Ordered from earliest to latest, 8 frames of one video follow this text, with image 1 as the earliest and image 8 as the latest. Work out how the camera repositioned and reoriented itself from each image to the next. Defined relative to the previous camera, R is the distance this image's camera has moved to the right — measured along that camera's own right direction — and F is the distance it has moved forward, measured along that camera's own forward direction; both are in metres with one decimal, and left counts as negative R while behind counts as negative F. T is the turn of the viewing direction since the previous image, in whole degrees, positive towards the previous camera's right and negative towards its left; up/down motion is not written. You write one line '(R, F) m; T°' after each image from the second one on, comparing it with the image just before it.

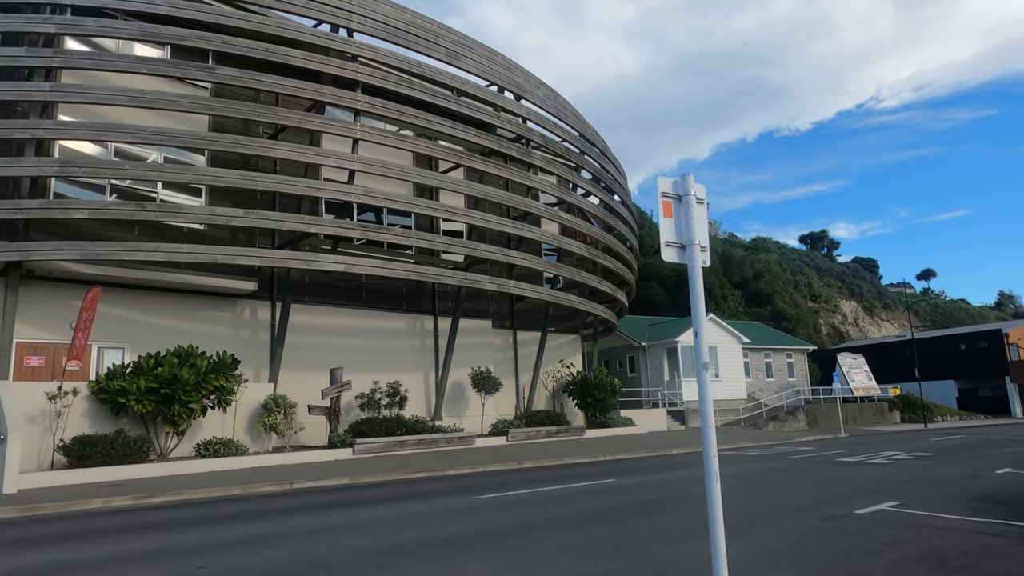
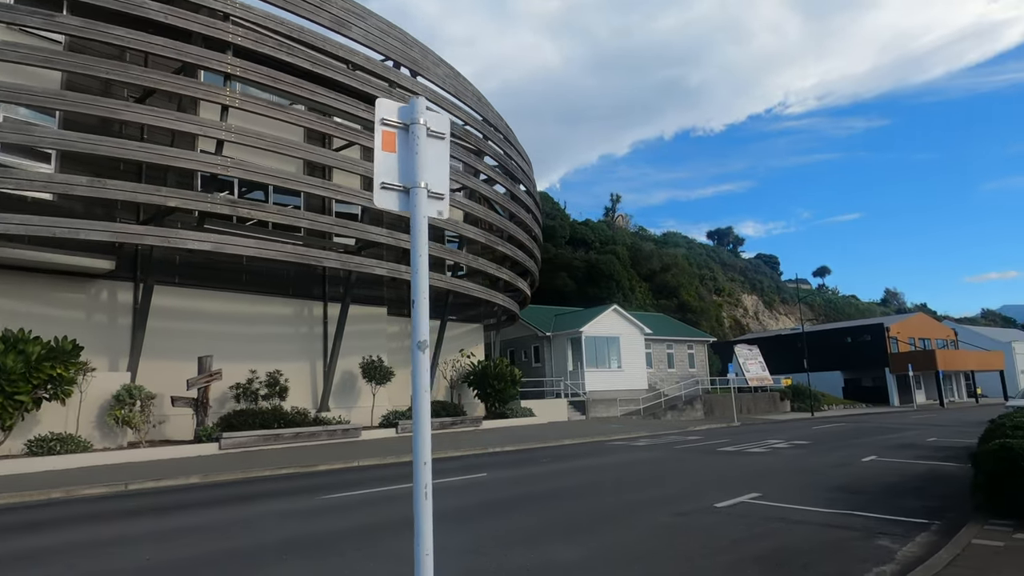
(+0.9, +0.7) m; +7°
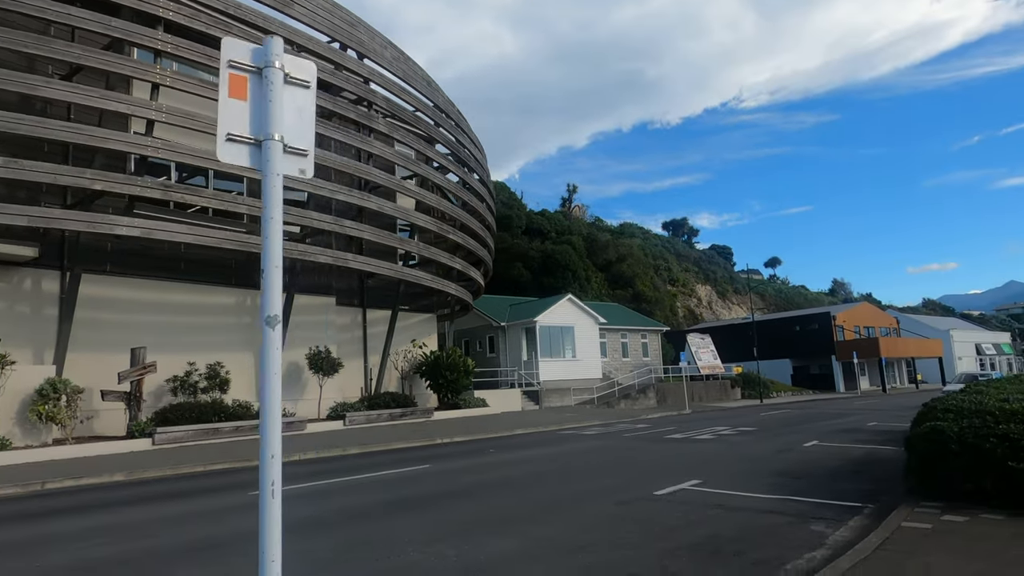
(+0.3, +0.3) m; +4°
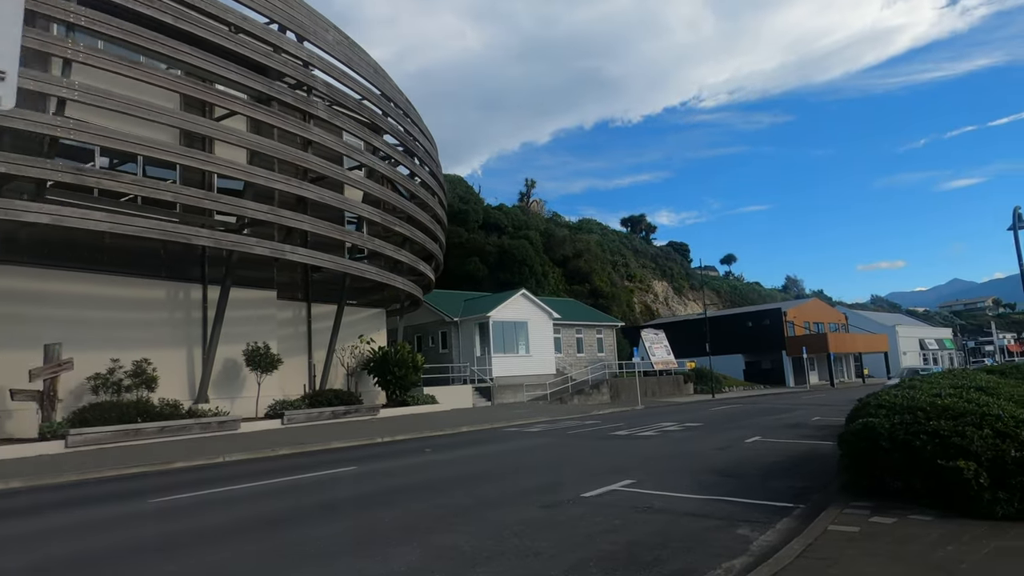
(+0.5, +0.5) m; +3°
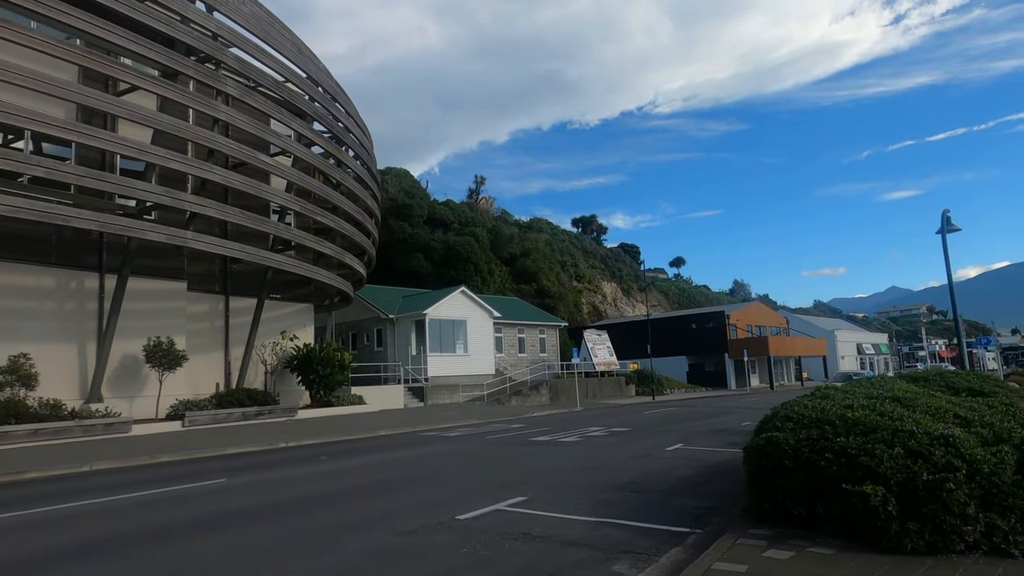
(+0.9, +1.0) m; +4°
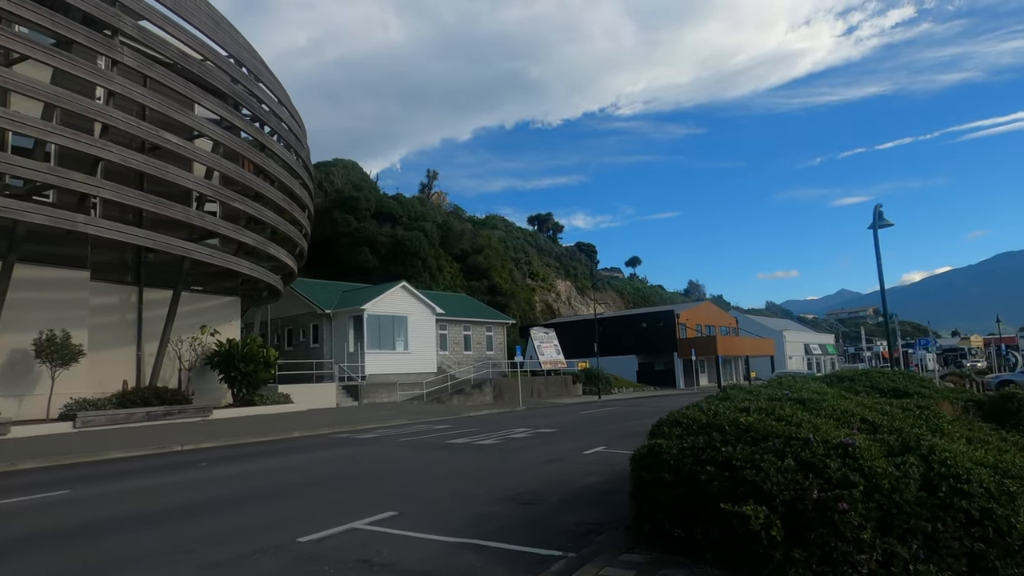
(+0.9, +0.9) m; +3°
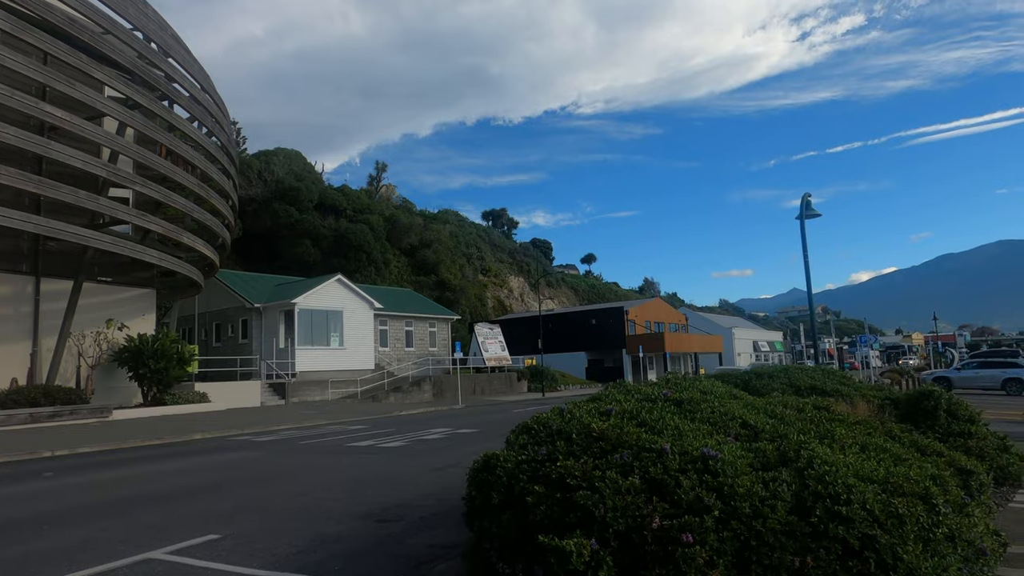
(+1.0, +0.9) m; +3°
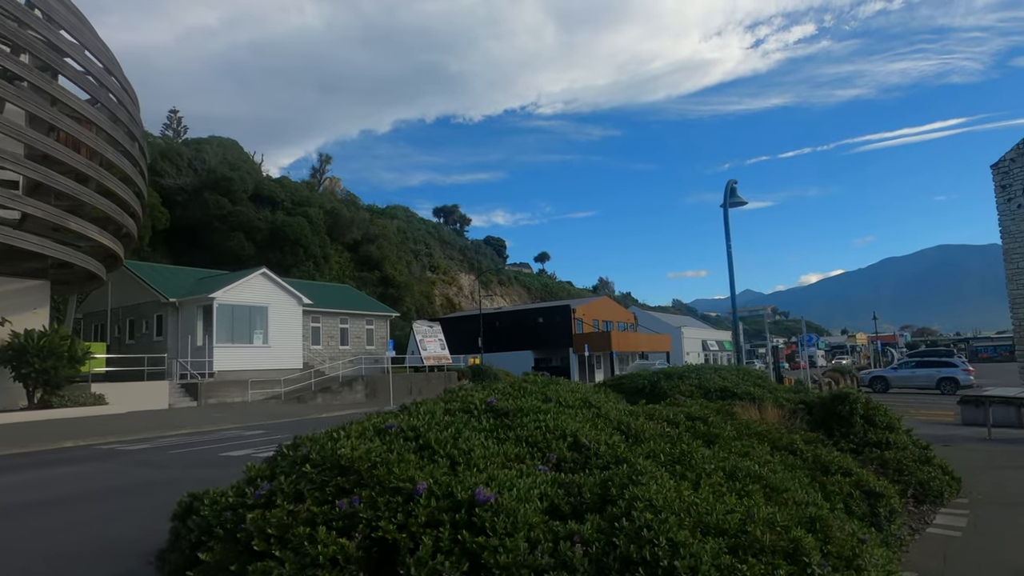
(+1.1, +1.2) m; +4°
